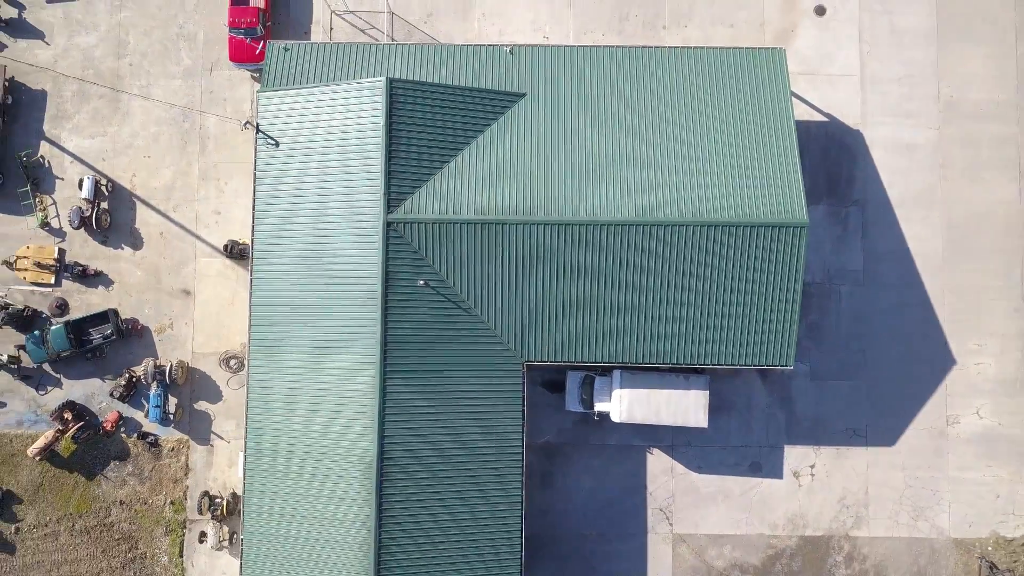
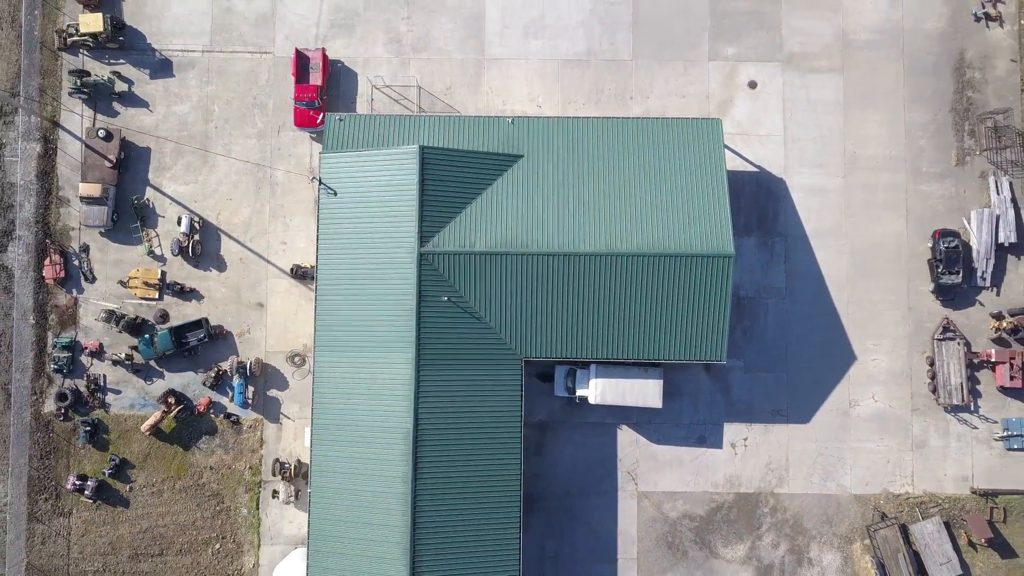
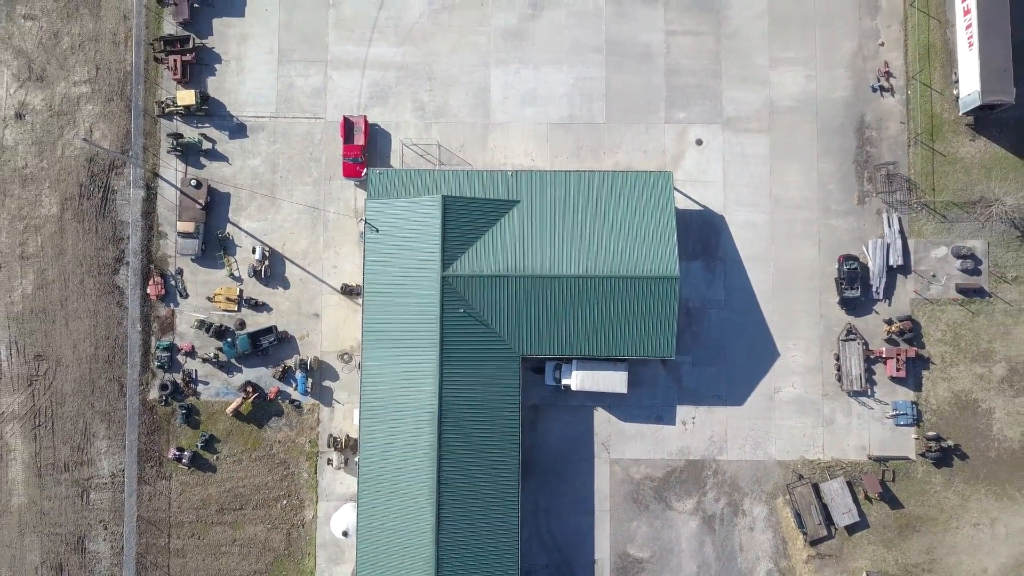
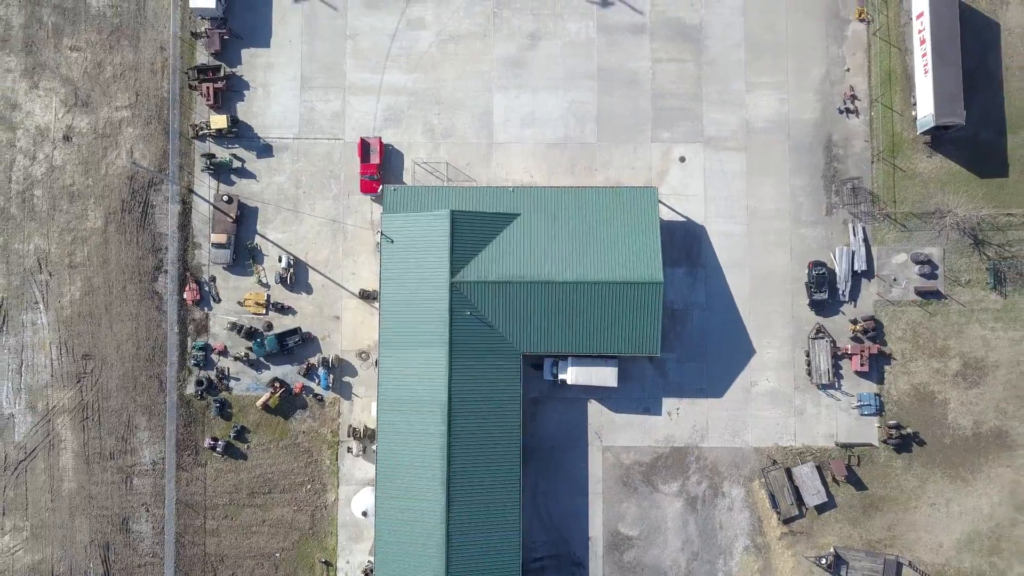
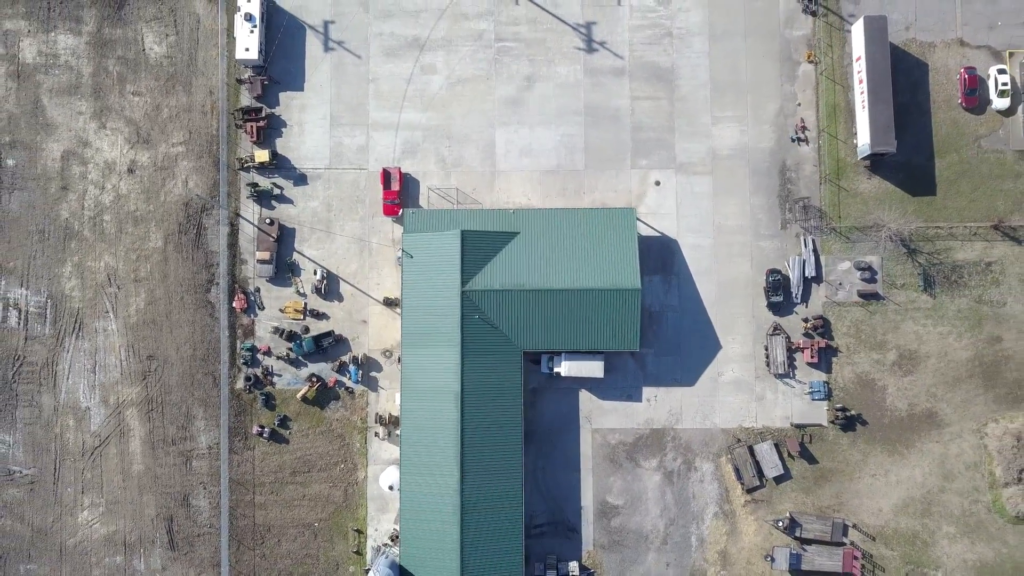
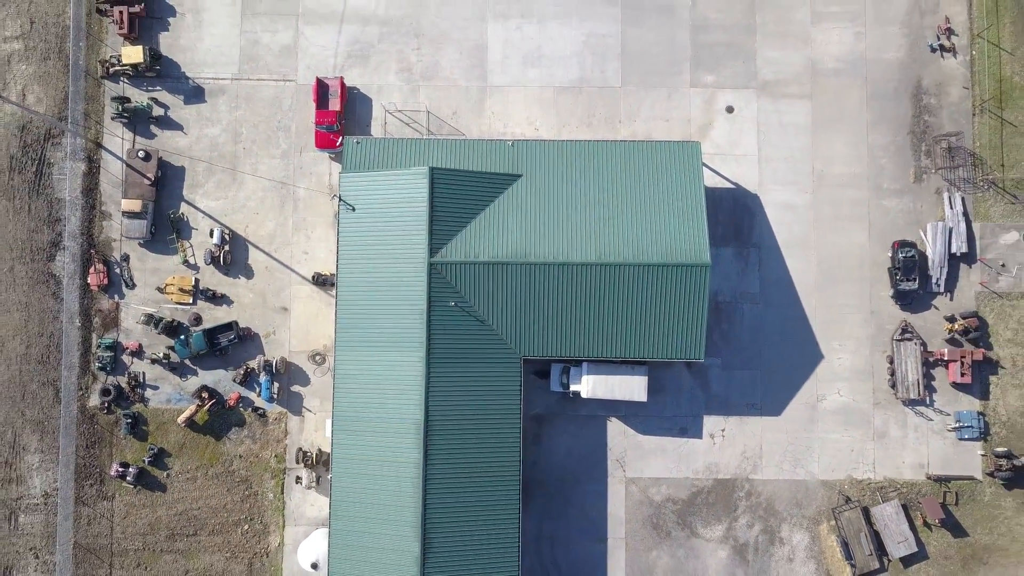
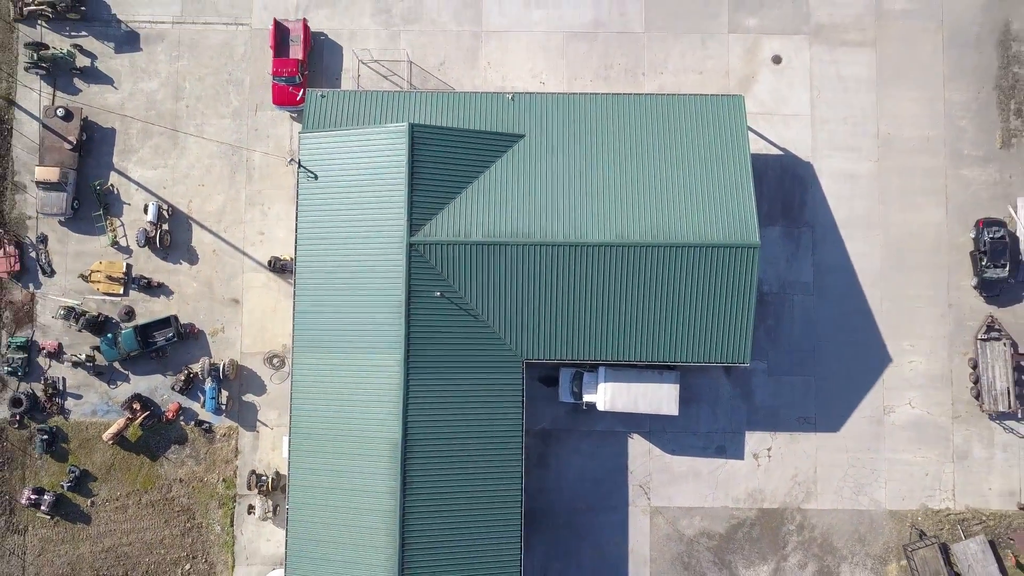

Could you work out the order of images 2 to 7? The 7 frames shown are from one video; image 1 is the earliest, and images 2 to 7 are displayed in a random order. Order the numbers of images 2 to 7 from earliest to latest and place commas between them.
7, 2, 6, 3, 4, 5
